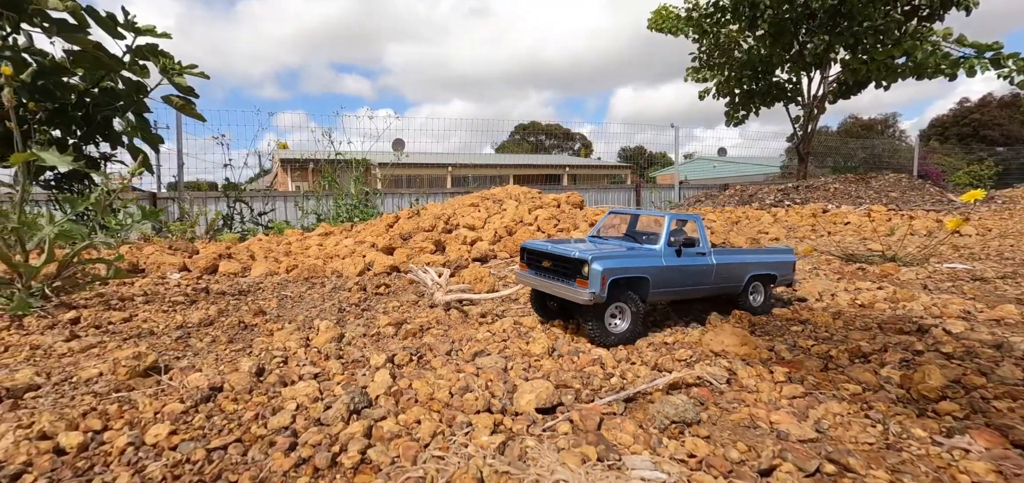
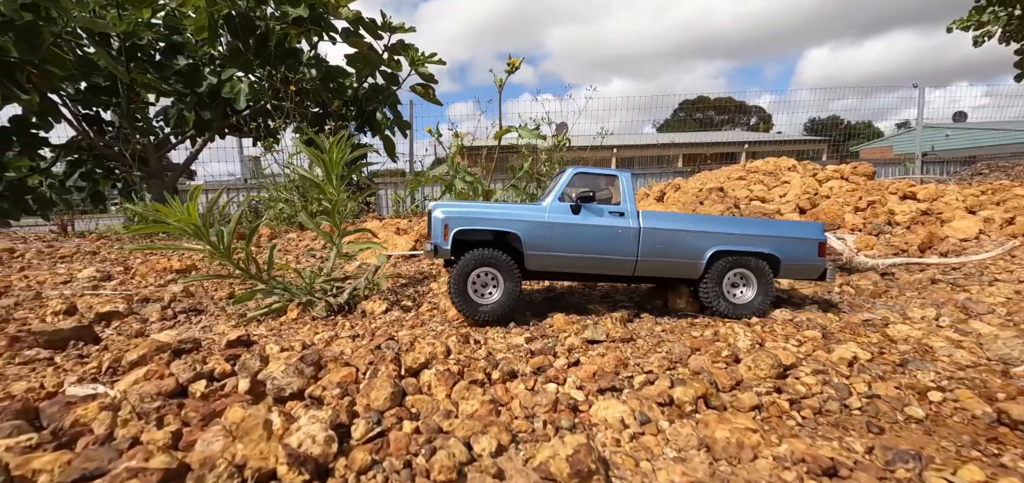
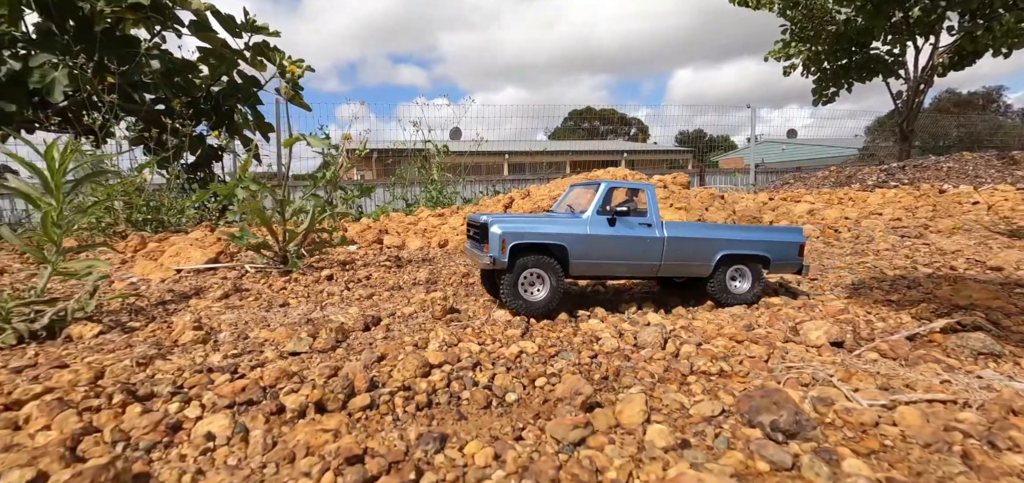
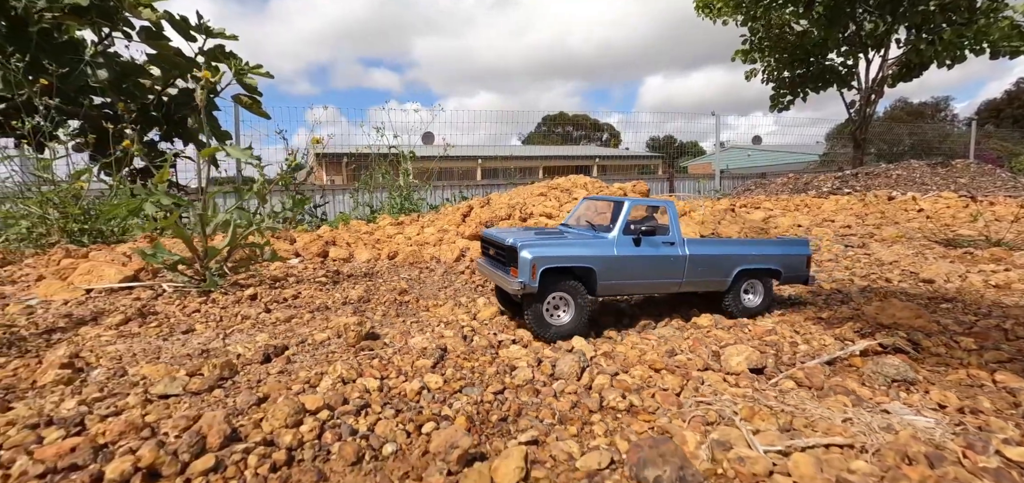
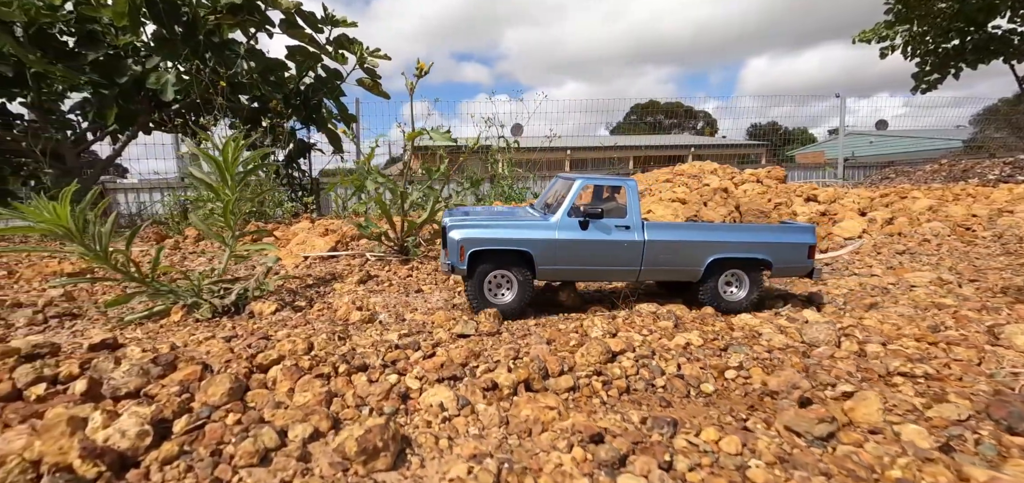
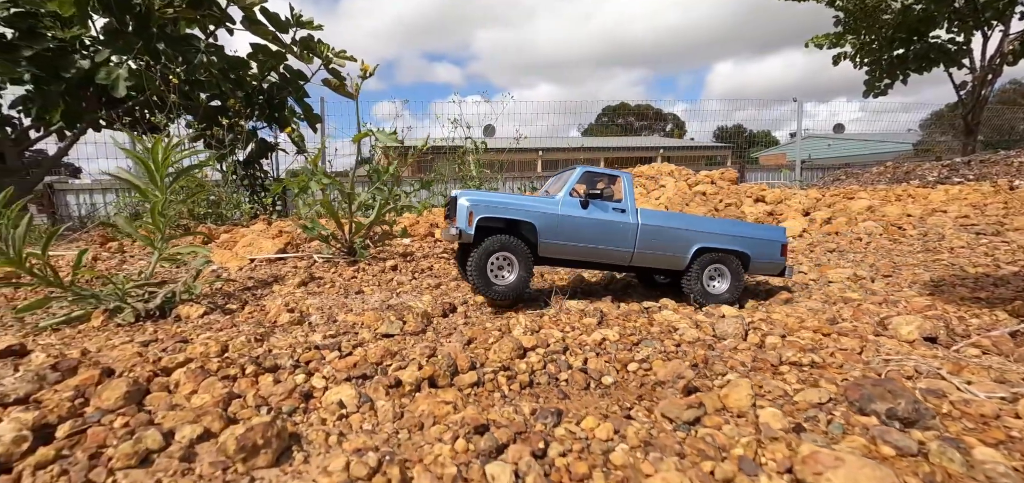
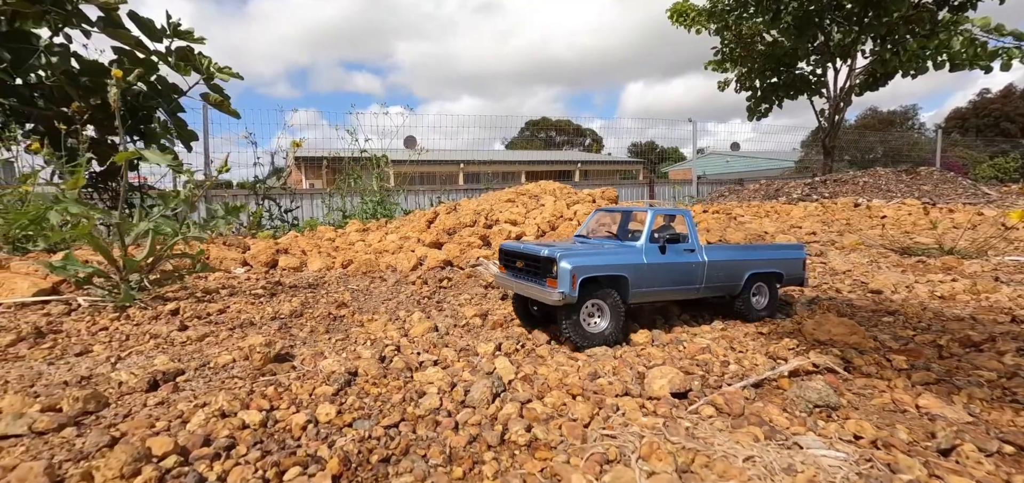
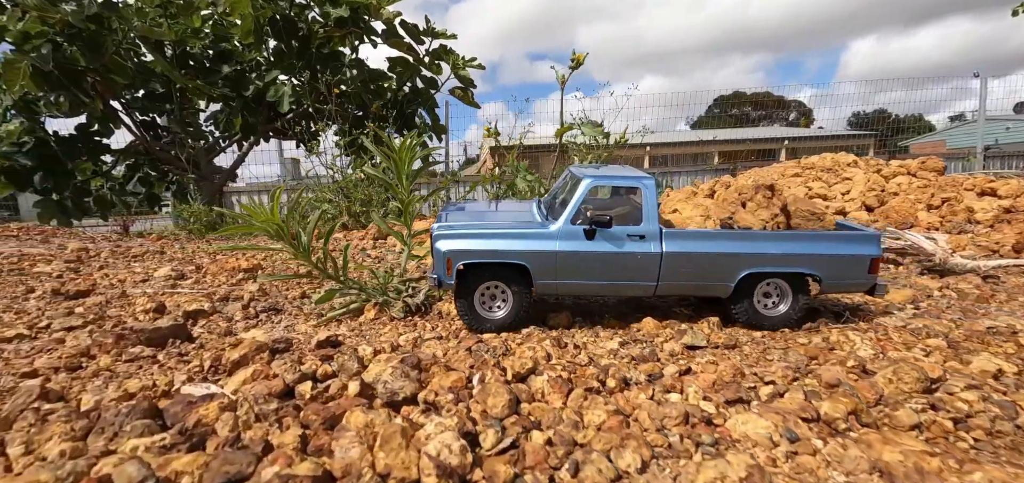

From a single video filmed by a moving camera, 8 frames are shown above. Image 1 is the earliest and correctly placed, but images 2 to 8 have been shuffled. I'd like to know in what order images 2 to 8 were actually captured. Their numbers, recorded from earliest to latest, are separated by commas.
7, 4, 3, 6, 5, 2, 8
